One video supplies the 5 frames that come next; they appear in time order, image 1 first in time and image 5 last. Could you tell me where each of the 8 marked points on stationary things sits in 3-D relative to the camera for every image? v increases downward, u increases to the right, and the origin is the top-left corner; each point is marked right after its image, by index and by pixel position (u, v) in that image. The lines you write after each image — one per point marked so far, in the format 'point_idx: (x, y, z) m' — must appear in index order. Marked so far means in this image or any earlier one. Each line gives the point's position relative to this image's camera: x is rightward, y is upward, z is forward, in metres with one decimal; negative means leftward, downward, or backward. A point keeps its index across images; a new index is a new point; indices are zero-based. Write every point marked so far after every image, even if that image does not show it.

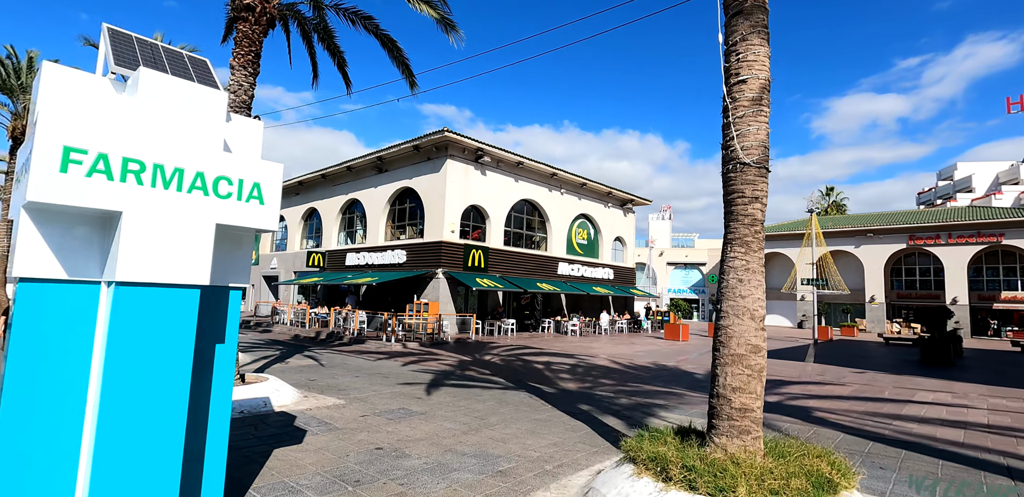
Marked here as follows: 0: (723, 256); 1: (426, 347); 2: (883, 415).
0: (+1.8, -0.1, +4.5) m
1: (-2.9, -3.3, +17.3) m
2: (+5.5, -2.5, +7.7) m
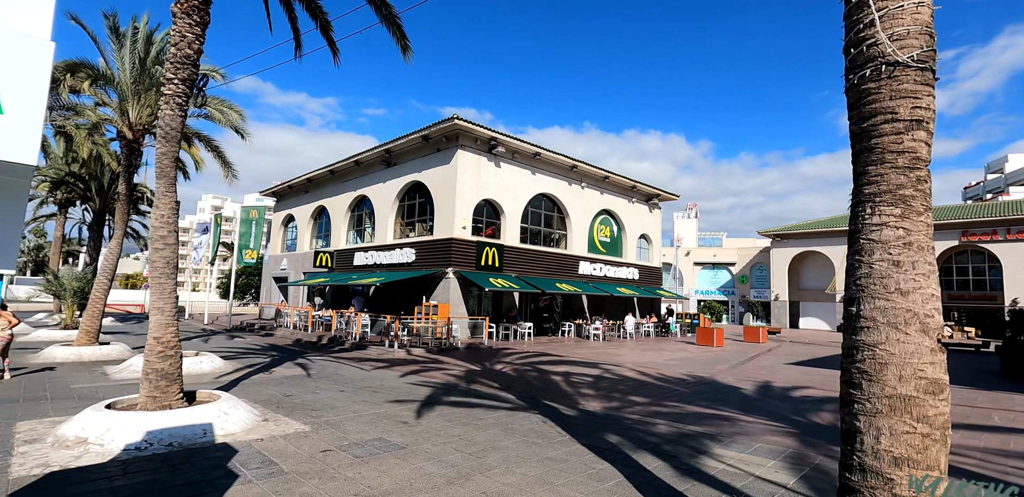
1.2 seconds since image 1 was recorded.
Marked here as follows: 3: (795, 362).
0: (+1.7, +0.1, +2.6) m
1: (-2.4, -3.2, +15.6) m
2: (+5.6, -2.3, +5.7) m
3: (+9.2, -3.7, +16.9) m
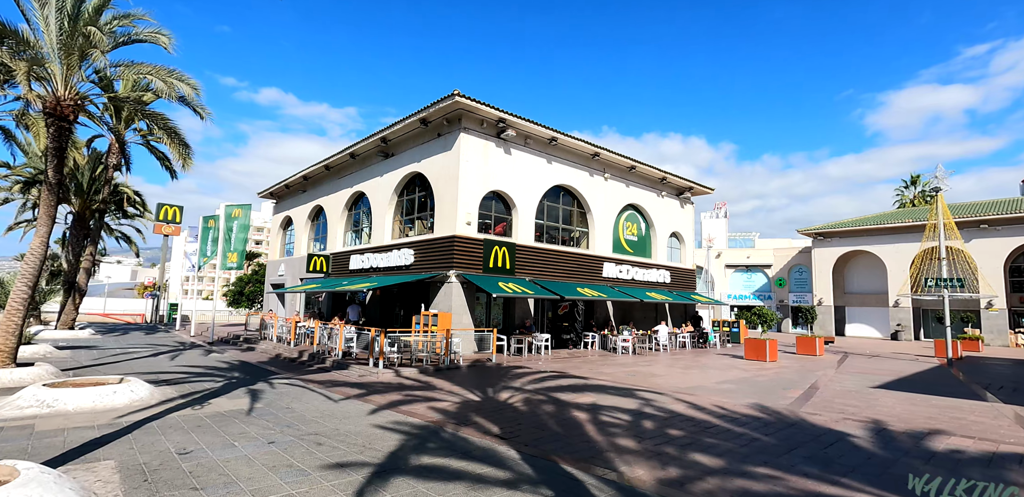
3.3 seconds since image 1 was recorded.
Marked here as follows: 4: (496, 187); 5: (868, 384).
0: (+1.5, +0.4, -0.4) m
1: (-2.1, -3.1, +12.6) m
2: (+5.5, -2.0, +2.5) m
3: (+9.5, -3.6, +13.5) m
4: (-0.6, +2.2, +18.7) m
5: (+9.2, -3.5, +13.4) m
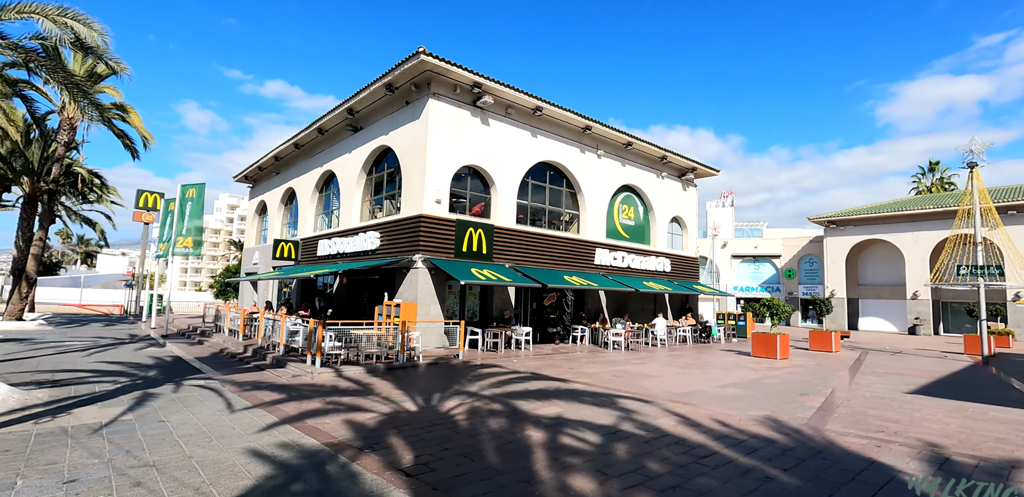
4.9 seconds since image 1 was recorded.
0: (+0.6, +0.7, -2.5) m
1: (-2.9, -2.6, +10.6) m
2: (+4.6, -1.7, +0.4) m
3: (+8.7, -3.1, +11.3) m
4: (-1.3, +2.8, +16.6) m
5: (+8.4, -3.0, +11.2) m
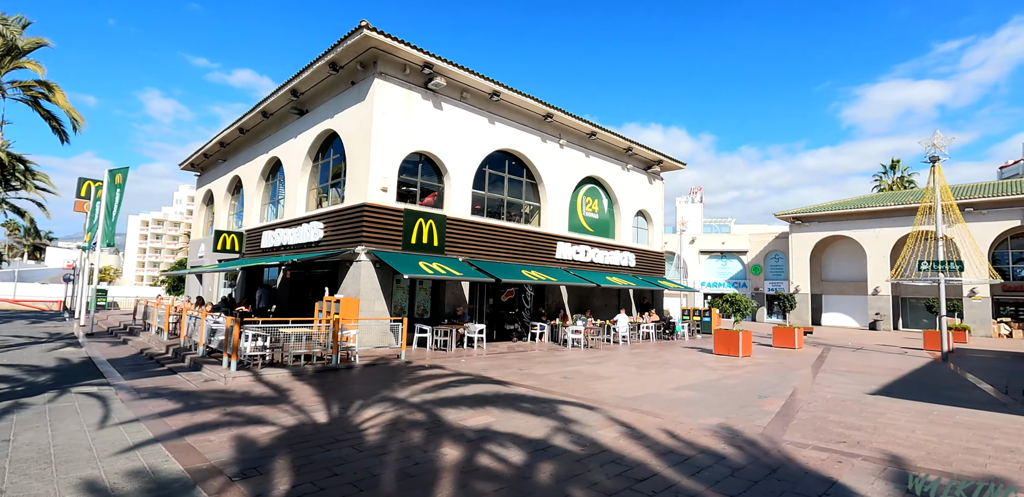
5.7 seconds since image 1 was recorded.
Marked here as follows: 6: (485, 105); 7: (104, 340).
0: (+0.1, +0.8, -3.4) m
1: (-4.0, -2.4, +9.5) m
2: (+4.0, -1.6, -0.3) m
3: (+7.6, -2.9, +10.8) m
4: (-2.7, +3.0, +15.5) m
5: (+7.2, -2.9, +10.7) m
6: (-0.9, +4.8, +17.4) m
7: (-13.2, -2.9, +16.7) m
